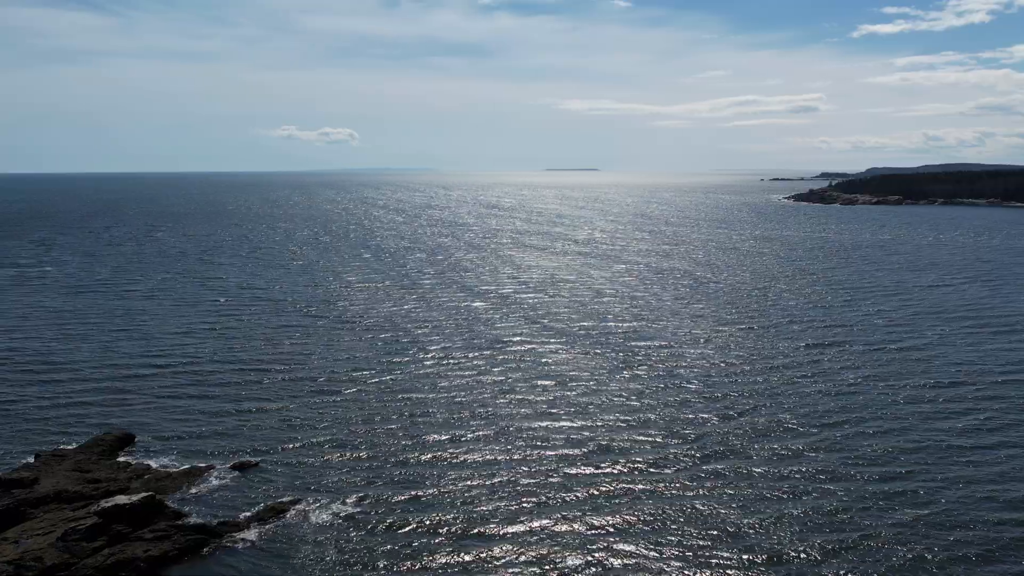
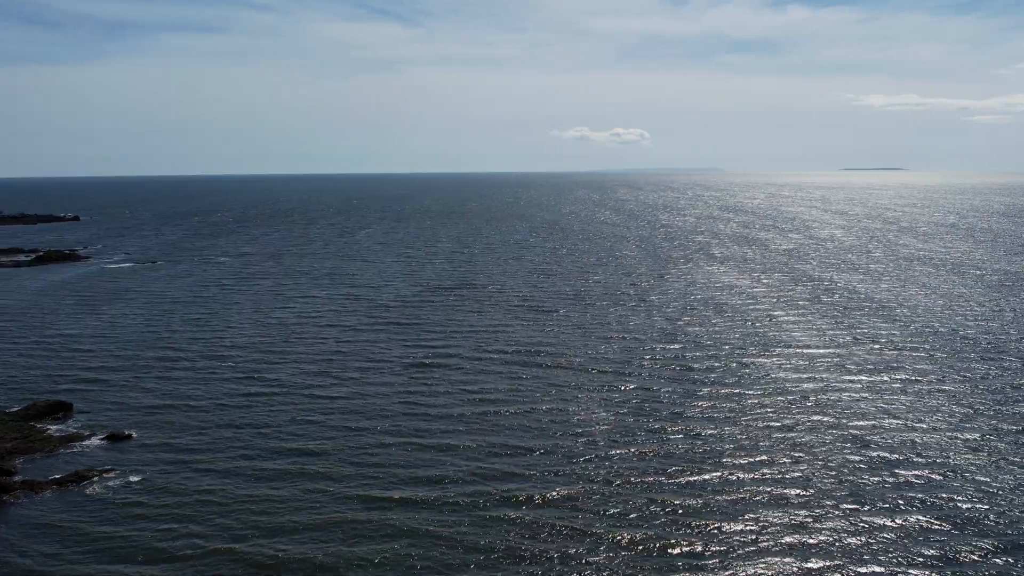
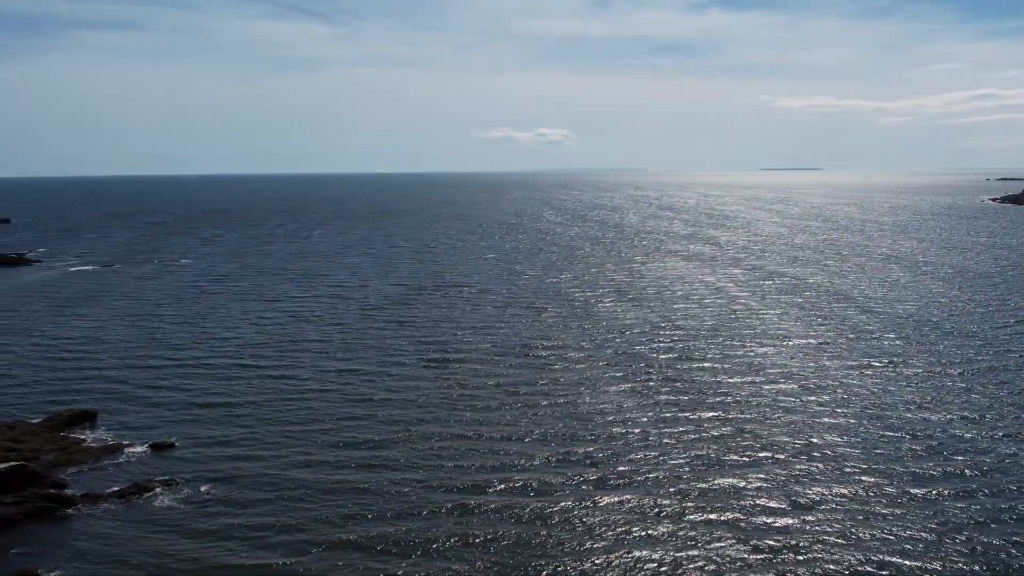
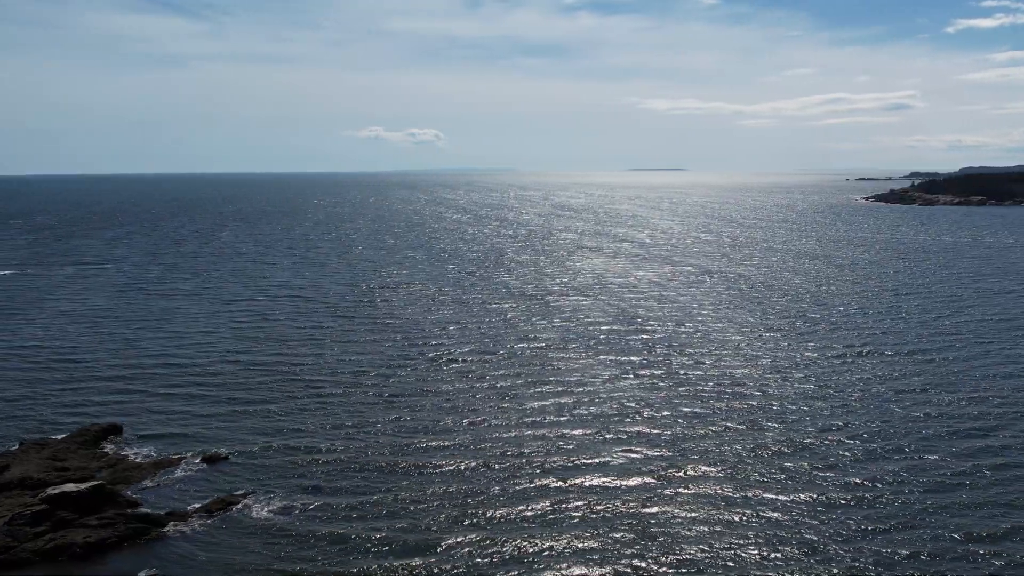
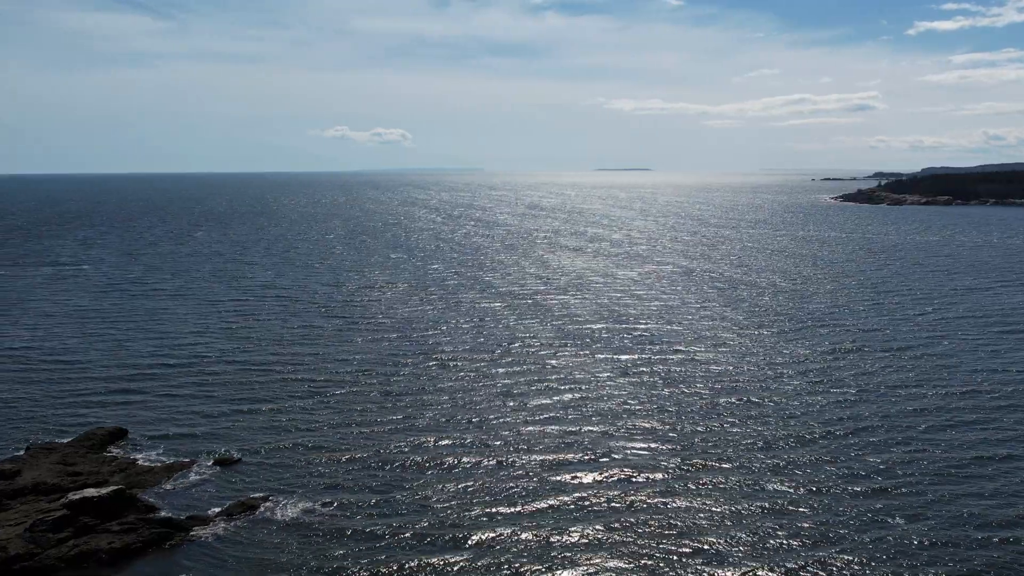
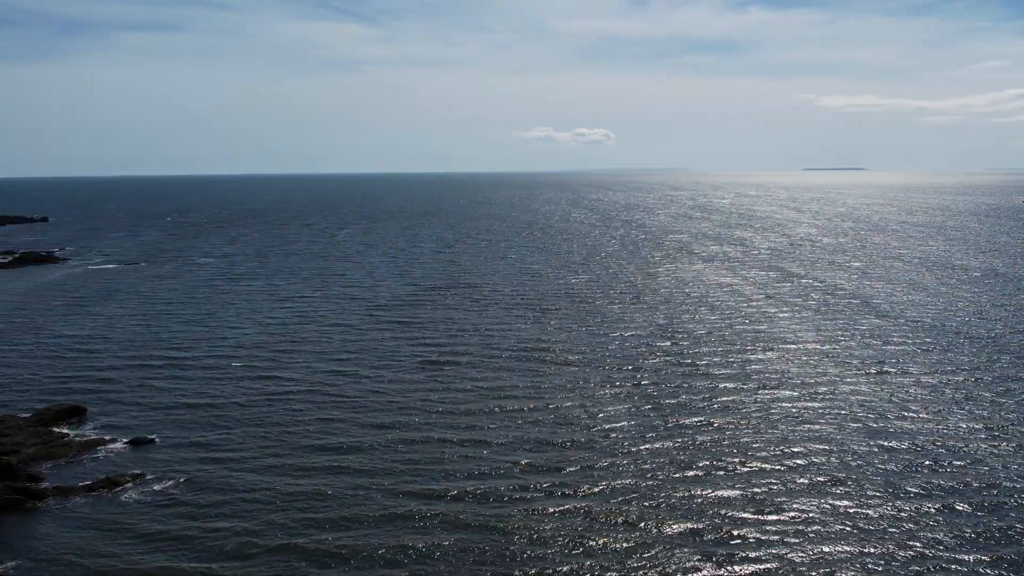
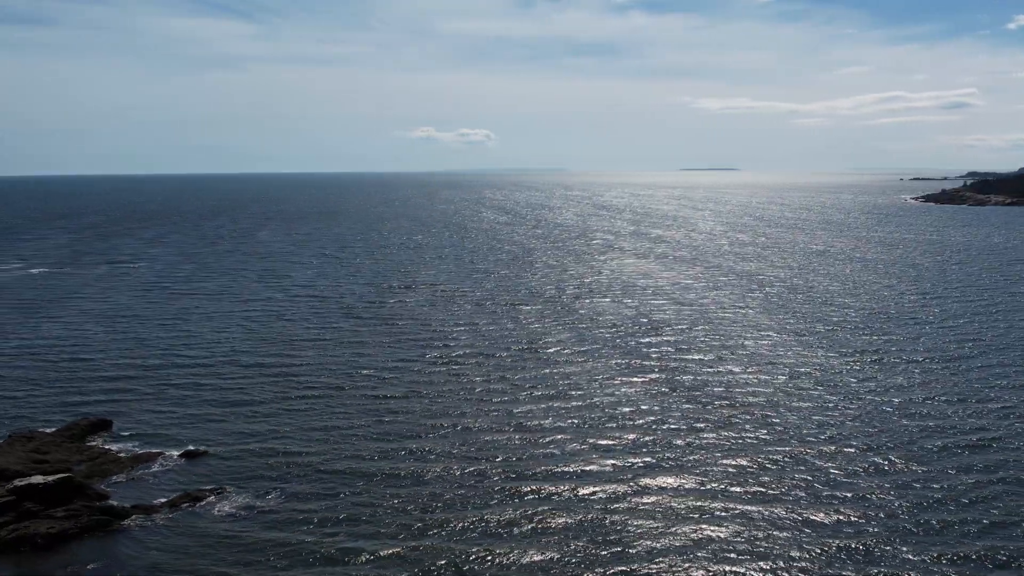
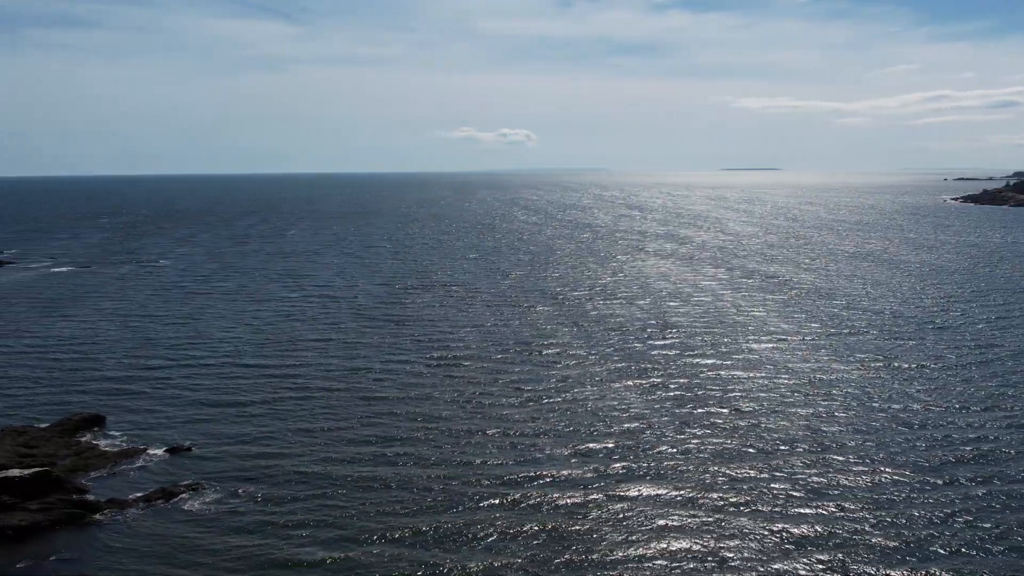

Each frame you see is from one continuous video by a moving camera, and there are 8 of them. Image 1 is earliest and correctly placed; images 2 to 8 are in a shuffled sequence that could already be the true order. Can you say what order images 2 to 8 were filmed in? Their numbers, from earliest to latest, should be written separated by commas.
5, 4, 7, 8, 3, 6, 2
